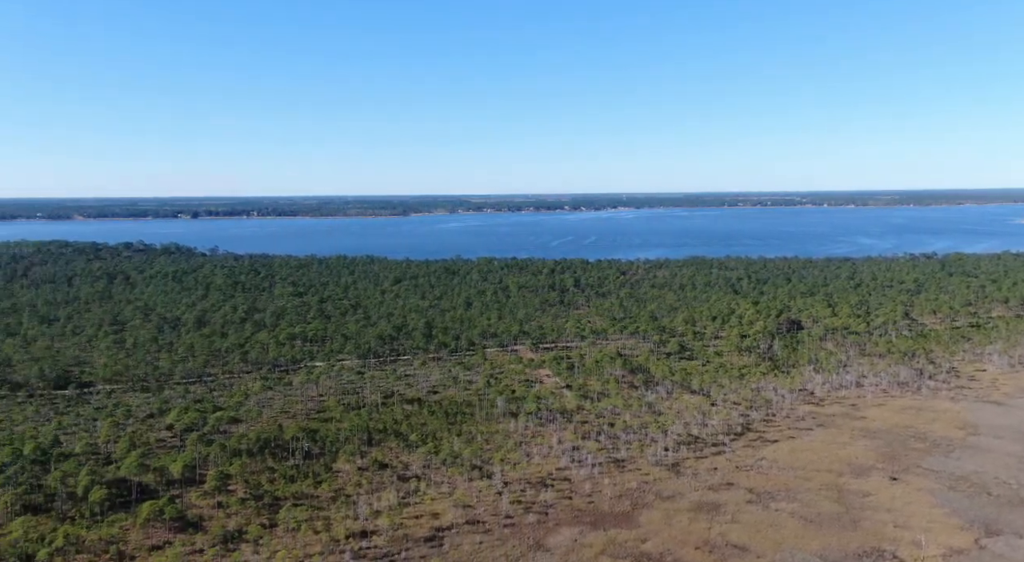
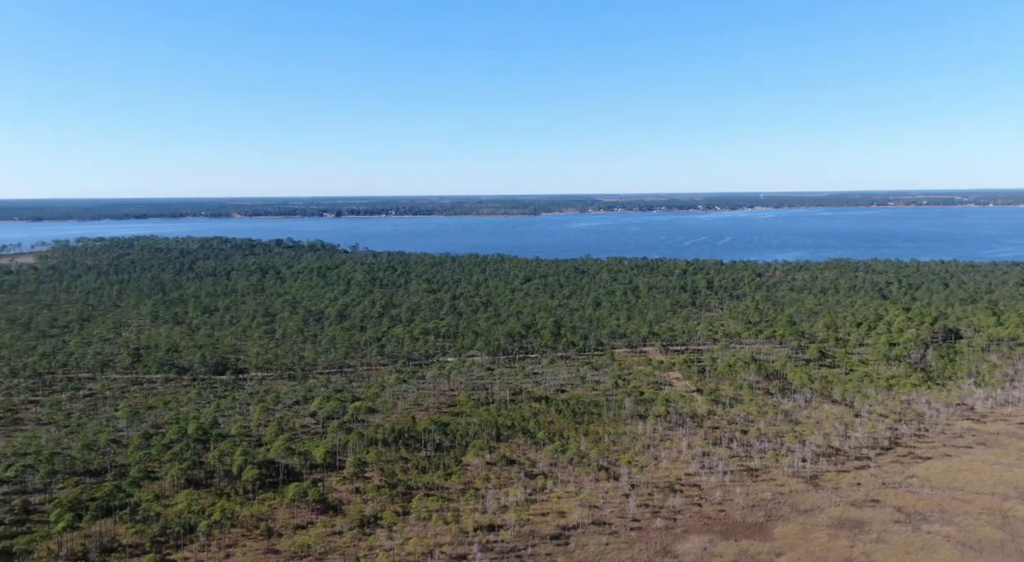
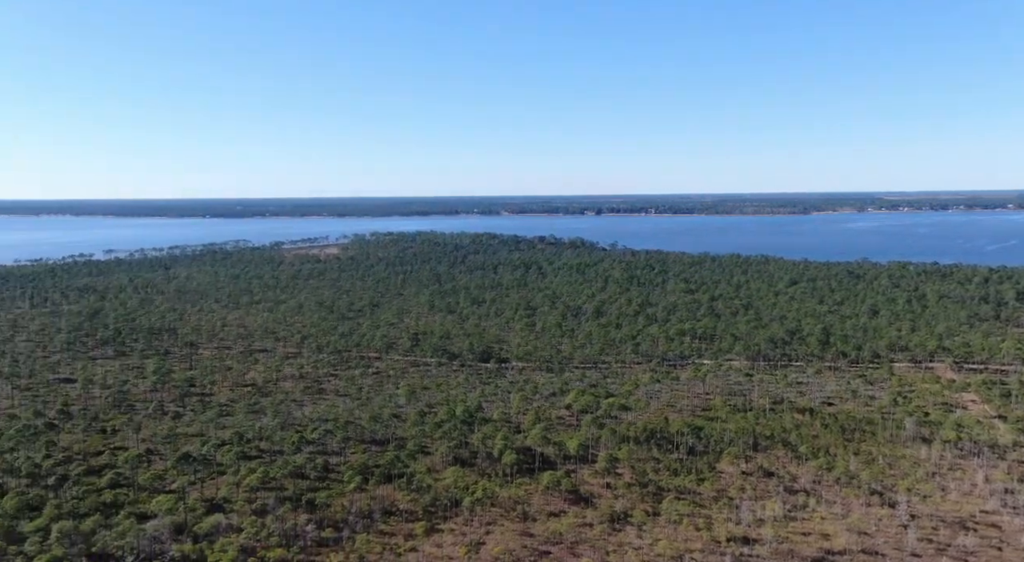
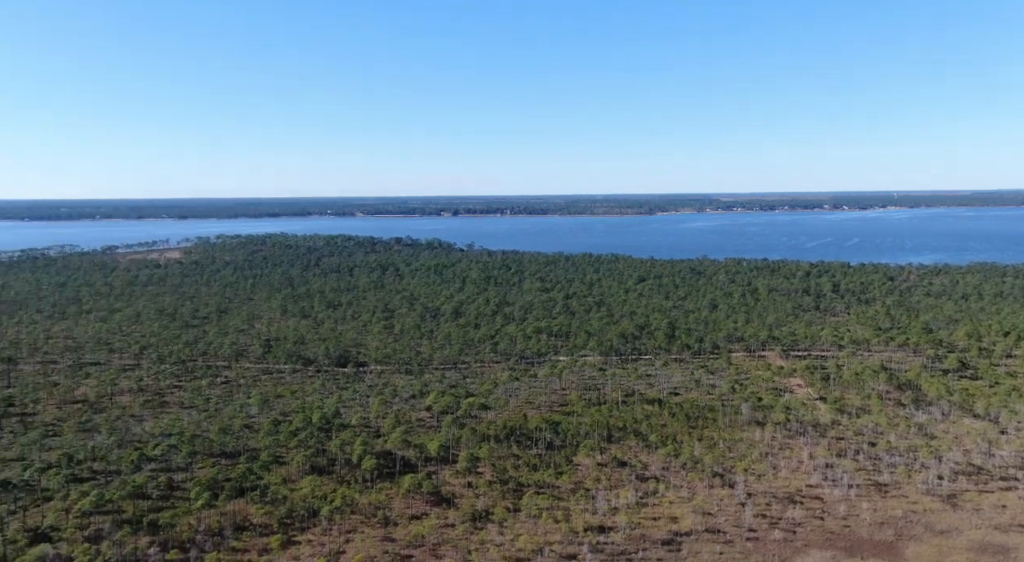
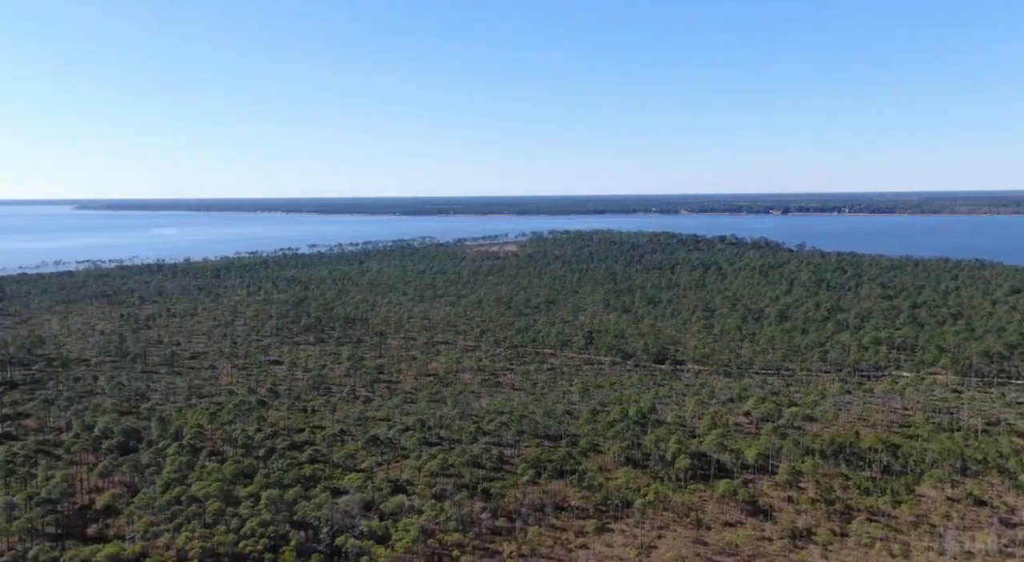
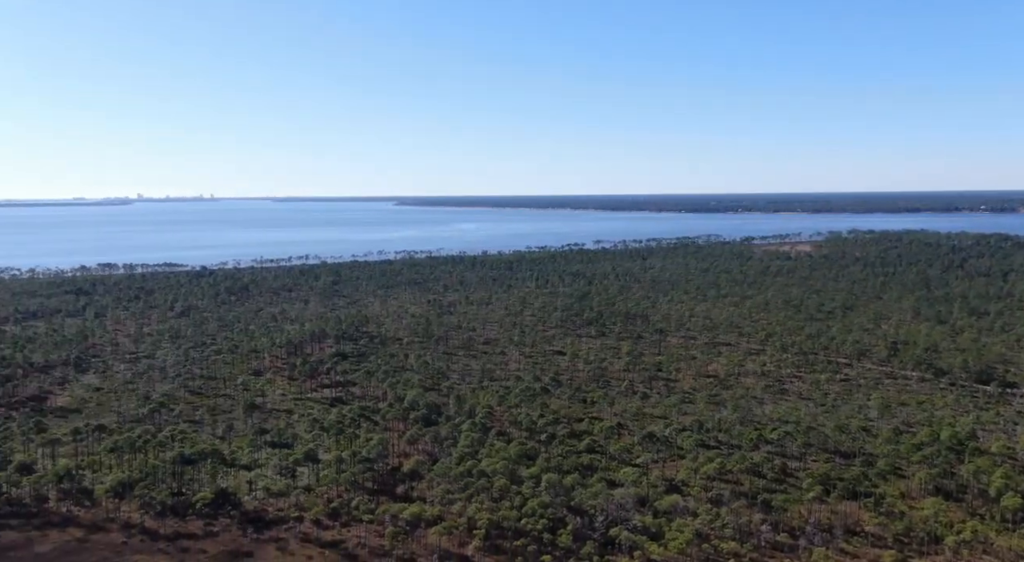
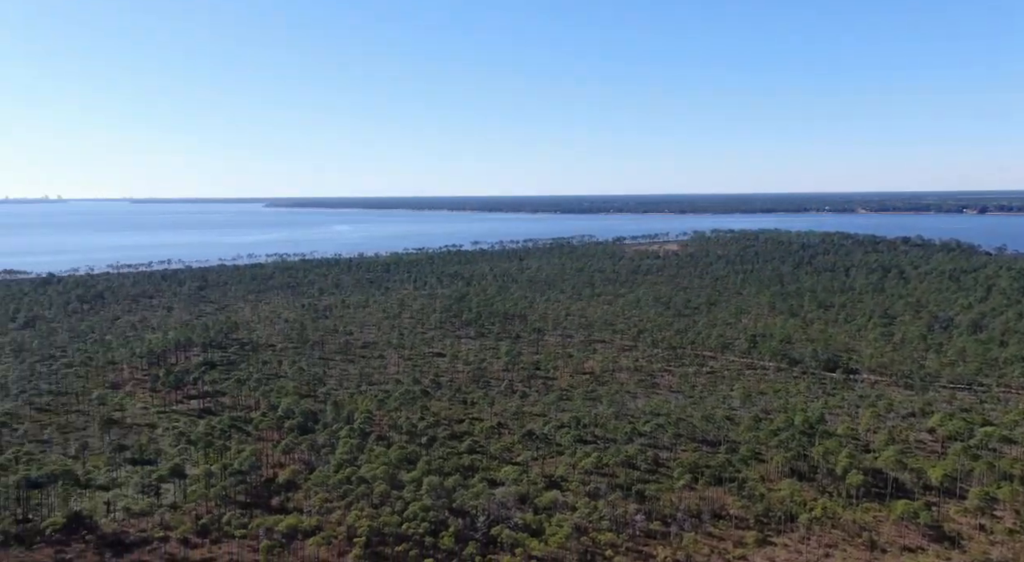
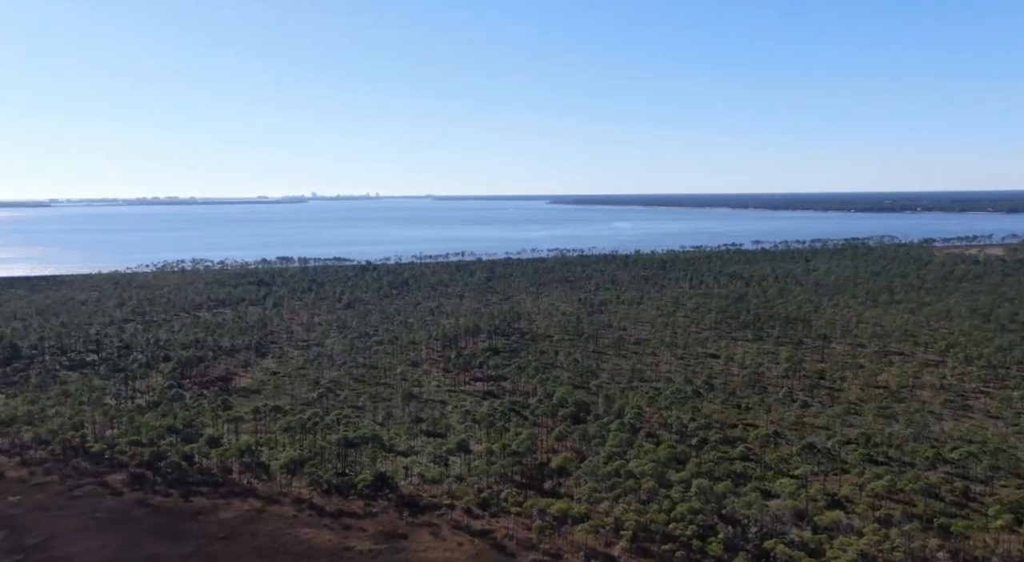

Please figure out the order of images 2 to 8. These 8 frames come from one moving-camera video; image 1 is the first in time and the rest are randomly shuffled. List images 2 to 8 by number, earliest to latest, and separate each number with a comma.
2, 4, 3, 5, 7, 6, 8
